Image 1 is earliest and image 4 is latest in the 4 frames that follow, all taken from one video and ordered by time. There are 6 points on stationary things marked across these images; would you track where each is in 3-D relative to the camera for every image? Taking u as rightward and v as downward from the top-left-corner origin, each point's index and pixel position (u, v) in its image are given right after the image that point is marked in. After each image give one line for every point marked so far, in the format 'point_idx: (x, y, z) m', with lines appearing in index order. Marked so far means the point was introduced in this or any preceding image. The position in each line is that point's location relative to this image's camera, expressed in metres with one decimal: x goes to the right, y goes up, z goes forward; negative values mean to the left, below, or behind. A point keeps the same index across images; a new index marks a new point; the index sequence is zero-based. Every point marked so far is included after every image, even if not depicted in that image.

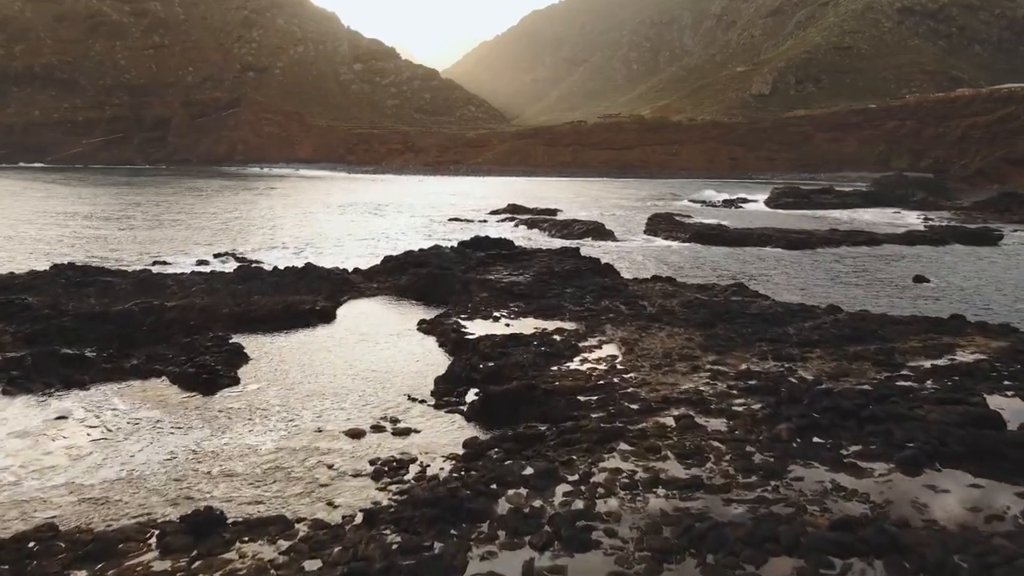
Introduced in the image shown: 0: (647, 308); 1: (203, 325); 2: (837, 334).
0: (+3.7, -0.6, +19.5) m
1: (-7.9, -1.0, +17.8) m
2: (+7.7, -1.1, +16.6) m
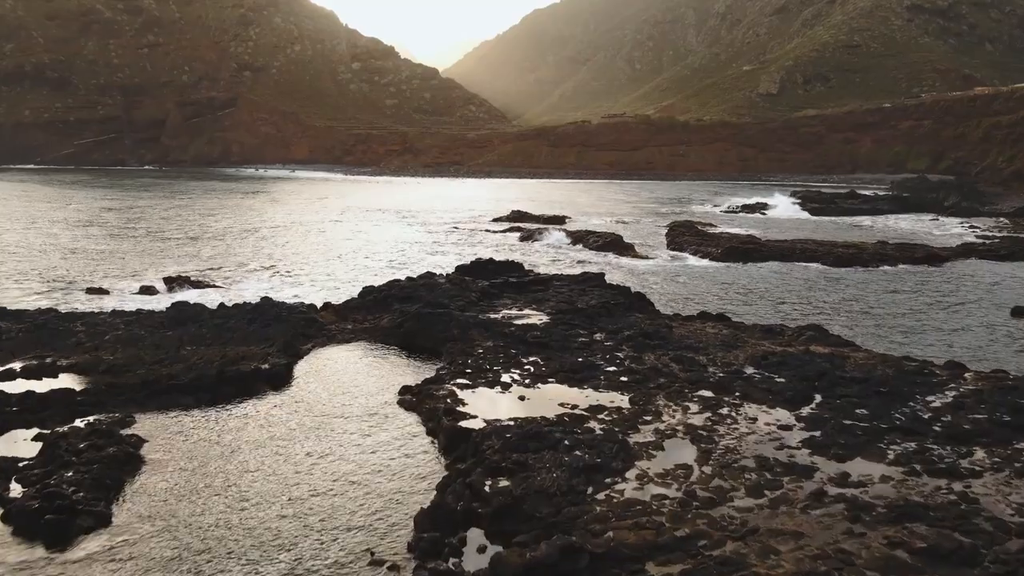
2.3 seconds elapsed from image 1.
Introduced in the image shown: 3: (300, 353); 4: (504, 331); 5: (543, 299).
0: (+4.0, -1.6, +14.5) m
1: (-7.5, -2.1, +12.8) m
2: (+8.0, -2.2, +11.6) m
3: (-4.9, -1.5, +16.4) m
4: (-0.2, -1.0, +17.0) m
5: (+0.9, -0.3, +19.9) m
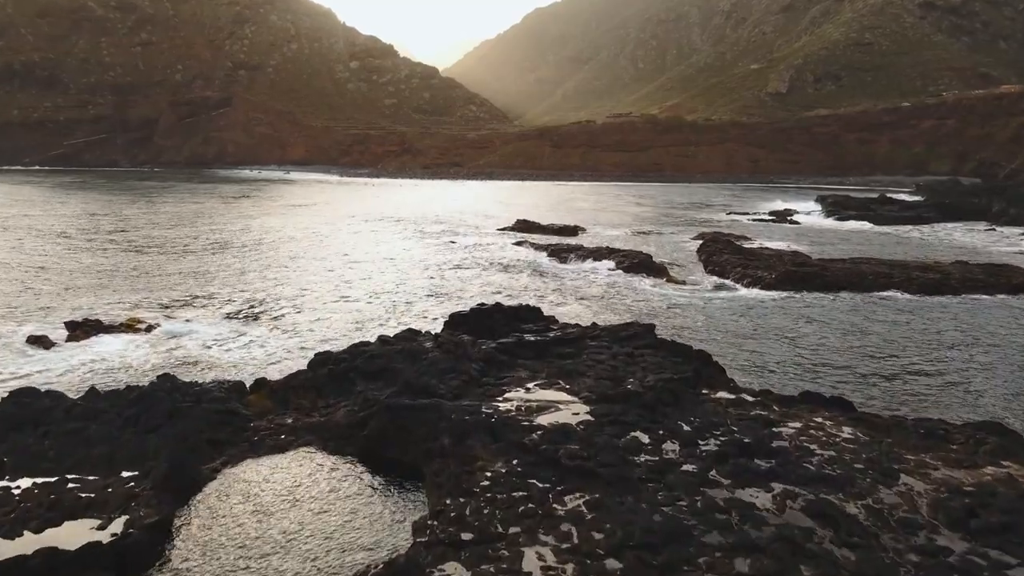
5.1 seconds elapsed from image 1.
0: (+4.4, -3.0, +8.4) m
1: (-7.2, -3.4, +6.7) m
2: (+8.3, -3.5, +5.4) m
3: (-4.6, -2.8, +10.2) m
4: (+0.2, -2.4, +10.8) m
5: (+1.3, -1.7, +13.8) m
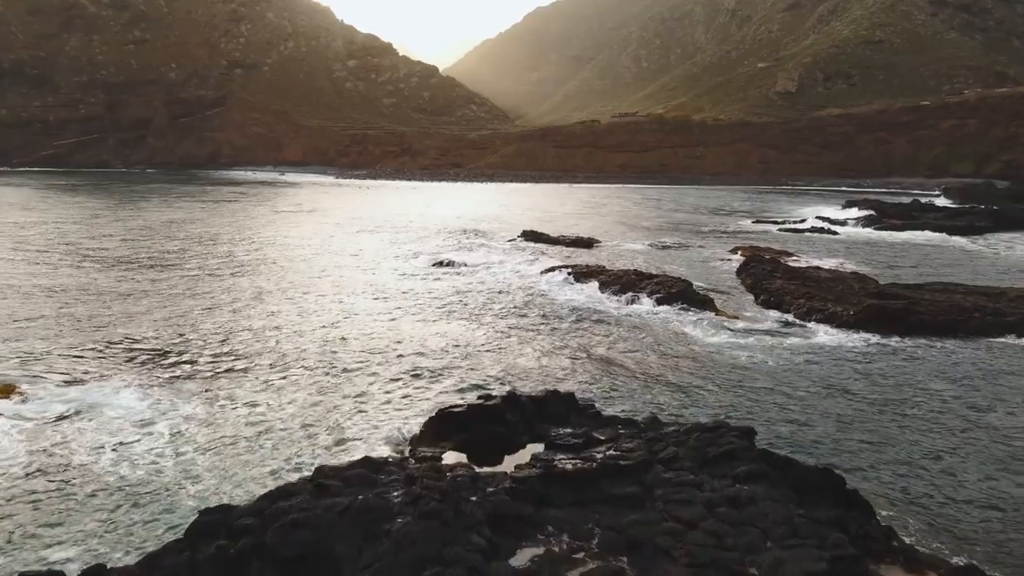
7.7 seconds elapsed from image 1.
0: (+4.7, -4.2, +2.5) m
1: (-6.9, -4.6, +0.8) m
2: (+8.6, -4.8, -0.5) m
3: (-4.3, -4.1, +4.4) m
4: (+0.5, -3.6, +5.0) m
5: (+1.6, -2.9, +7.9) m
